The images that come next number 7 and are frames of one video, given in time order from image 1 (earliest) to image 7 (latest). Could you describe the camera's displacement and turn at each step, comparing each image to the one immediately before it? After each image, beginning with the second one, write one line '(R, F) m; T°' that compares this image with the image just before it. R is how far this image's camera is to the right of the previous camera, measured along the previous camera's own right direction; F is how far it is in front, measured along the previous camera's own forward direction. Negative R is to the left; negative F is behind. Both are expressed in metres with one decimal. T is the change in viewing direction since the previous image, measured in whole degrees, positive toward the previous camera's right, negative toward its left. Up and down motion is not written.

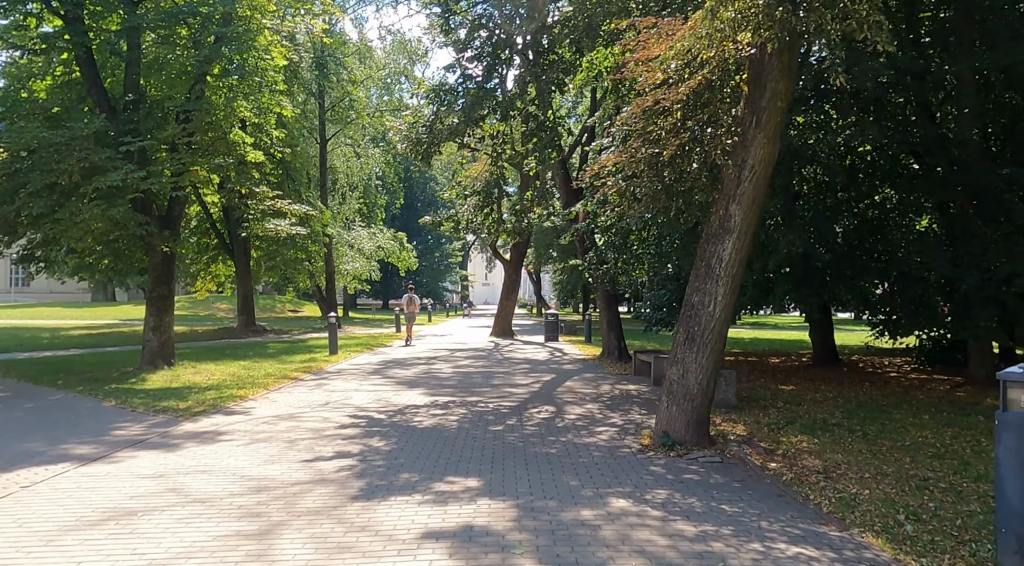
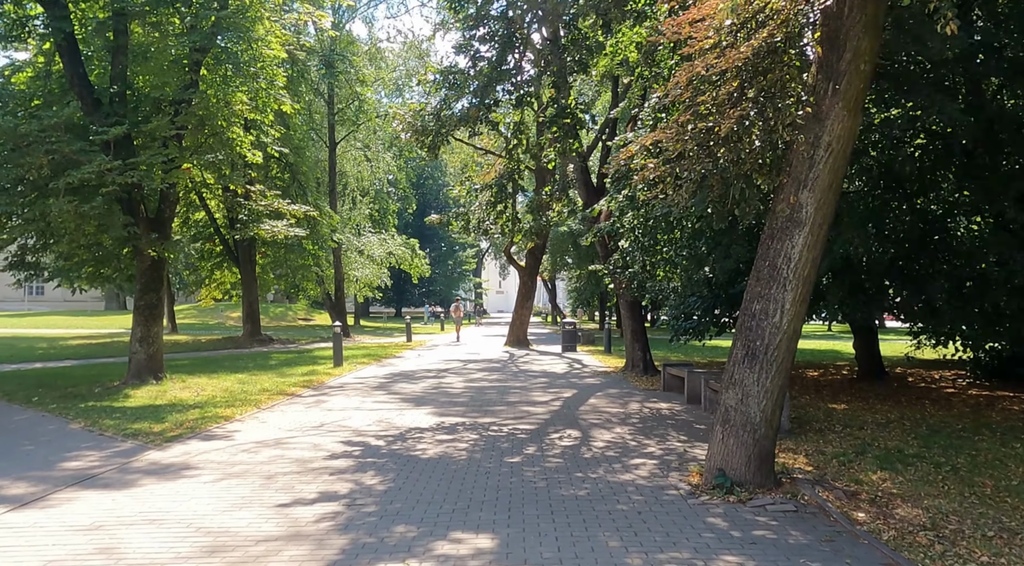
(-0.1, +1.5) m; -1°
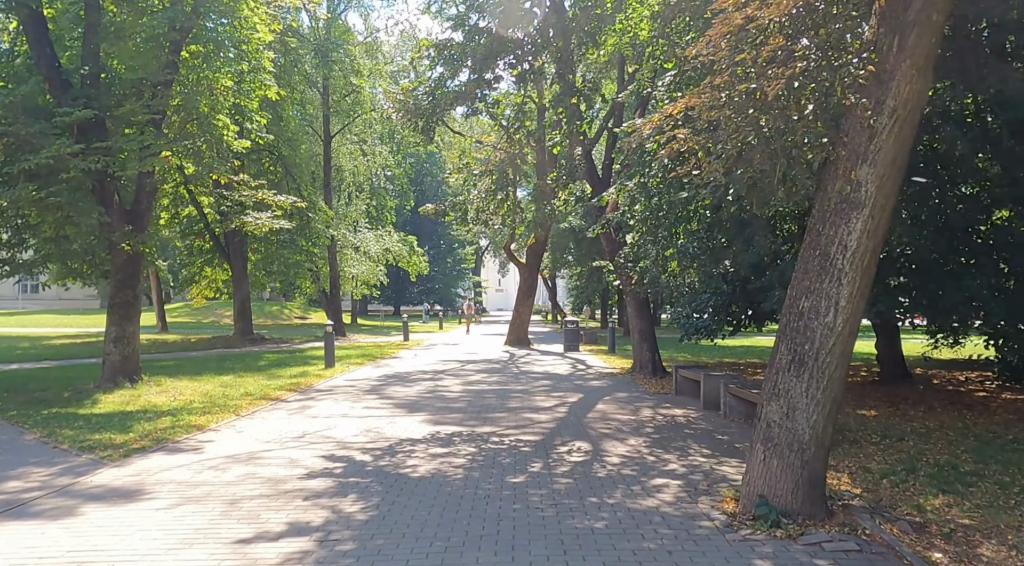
(0.0, +1.1) m; 0°
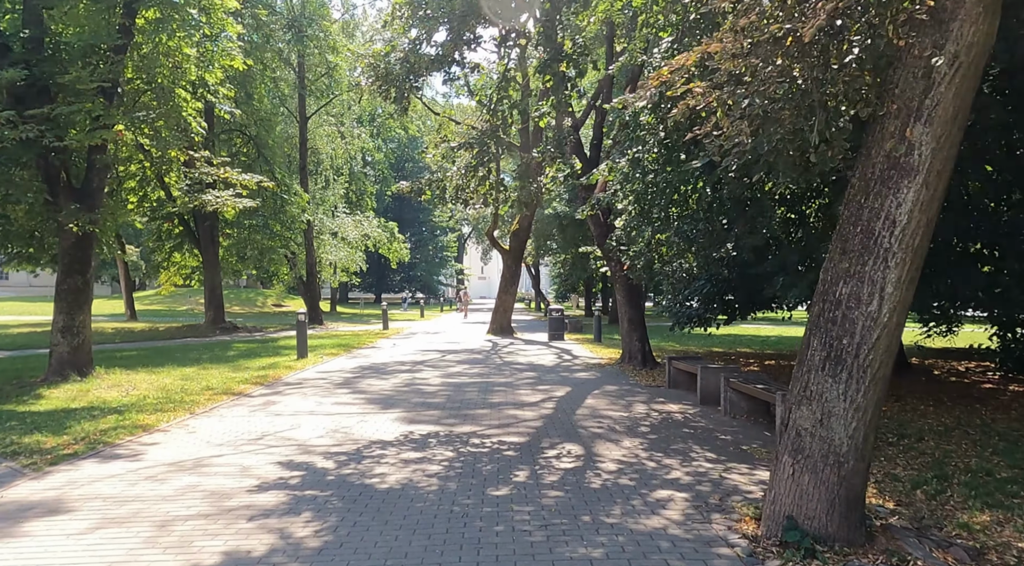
(0.0, +1.0) m; +1°
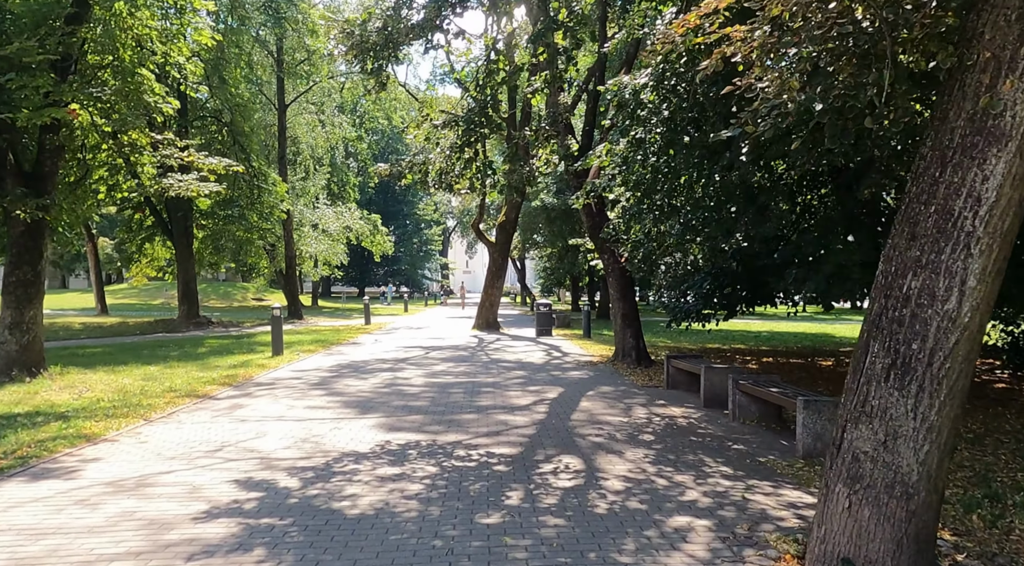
(-0.1, +1.0) m; +1°
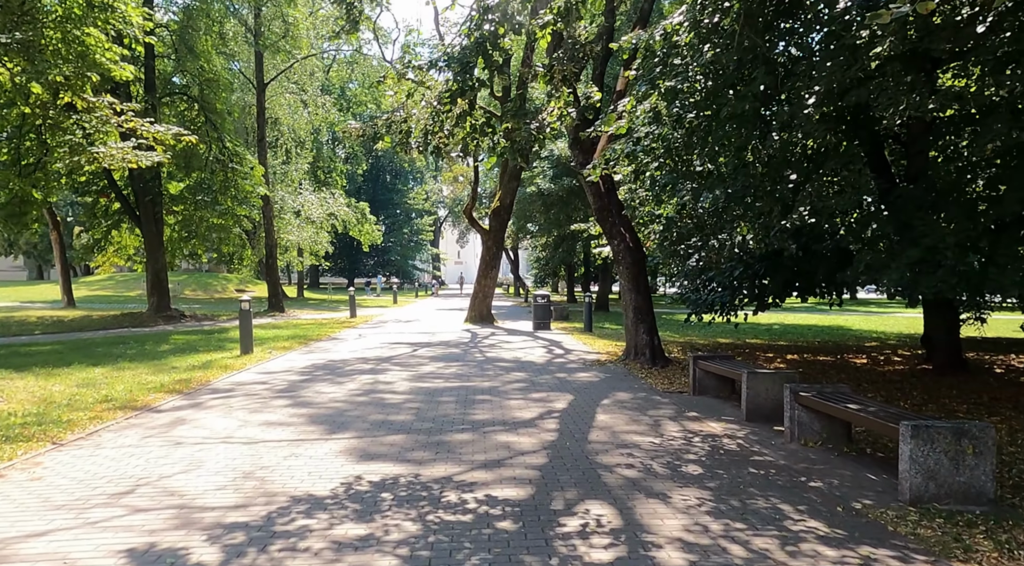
(-0.1, +2.0) m; +1°
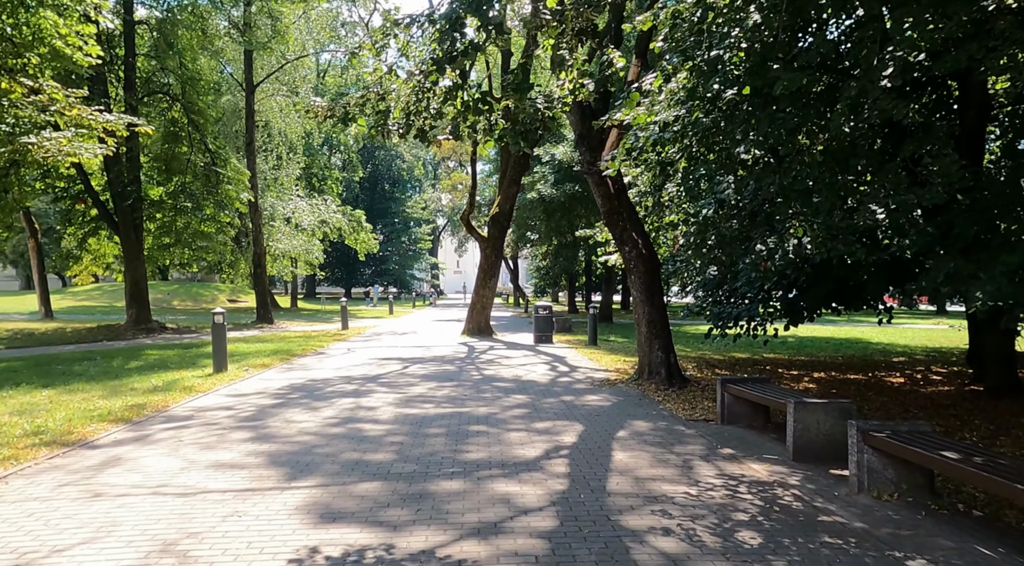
(0.0, +1.5) m; 0°
